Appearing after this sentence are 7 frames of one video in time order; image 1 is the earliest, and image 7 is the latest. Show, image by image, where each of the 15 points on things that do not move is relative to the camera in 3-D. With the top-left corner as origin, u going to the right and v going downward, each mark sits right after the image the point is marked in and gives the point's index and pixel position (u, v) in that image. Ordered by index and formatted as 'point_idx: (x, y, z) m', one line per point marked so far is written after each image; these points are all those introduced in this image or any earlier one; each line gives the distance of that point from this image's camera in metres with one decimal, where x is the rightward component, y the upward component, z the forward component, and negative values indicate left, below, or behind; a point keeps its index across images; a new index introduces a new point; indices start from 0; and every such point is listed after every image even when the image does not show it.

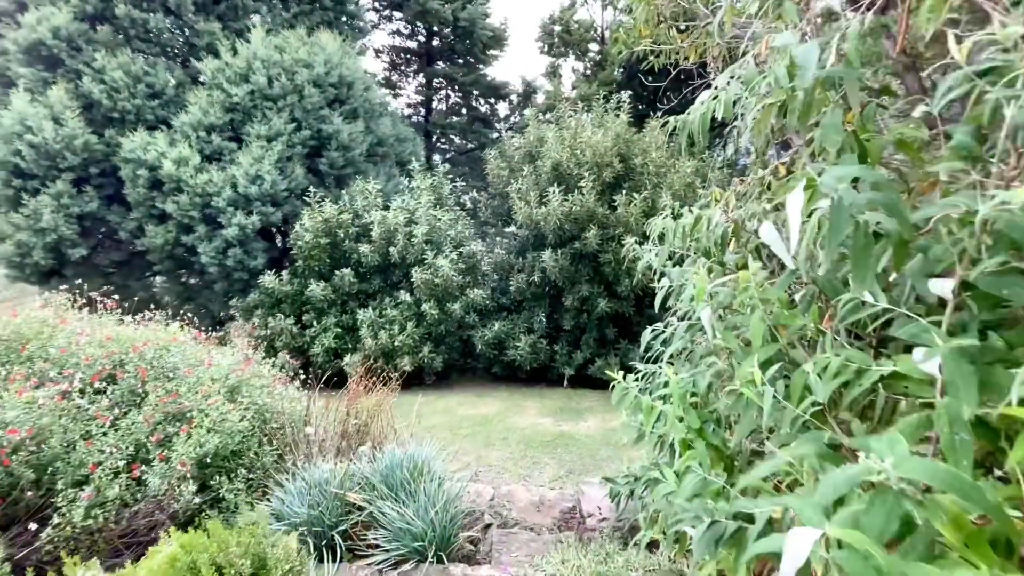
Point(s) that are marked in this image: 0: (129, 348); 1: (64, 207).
0: (-2.6, -0.4, +3.1) m
1: (-6.0, +1.1, +6.4) m
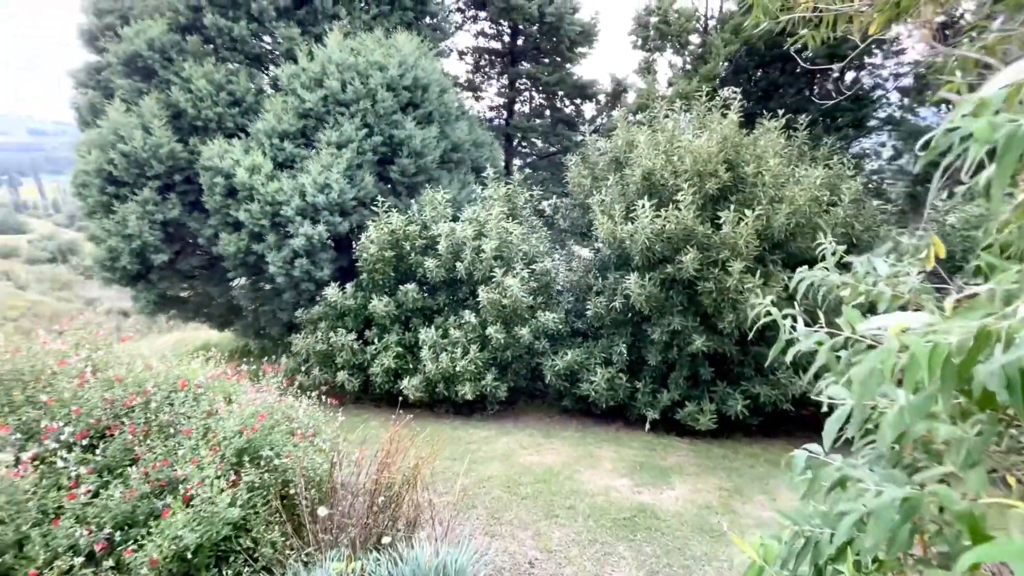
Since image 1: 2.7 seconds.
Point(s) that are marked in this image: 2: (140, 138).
0: (-2.2, -0.6, +2.7) m
1: (-5.0, +1.0, +6.5) m
2: (-5.0, +2.0, +6.4) m
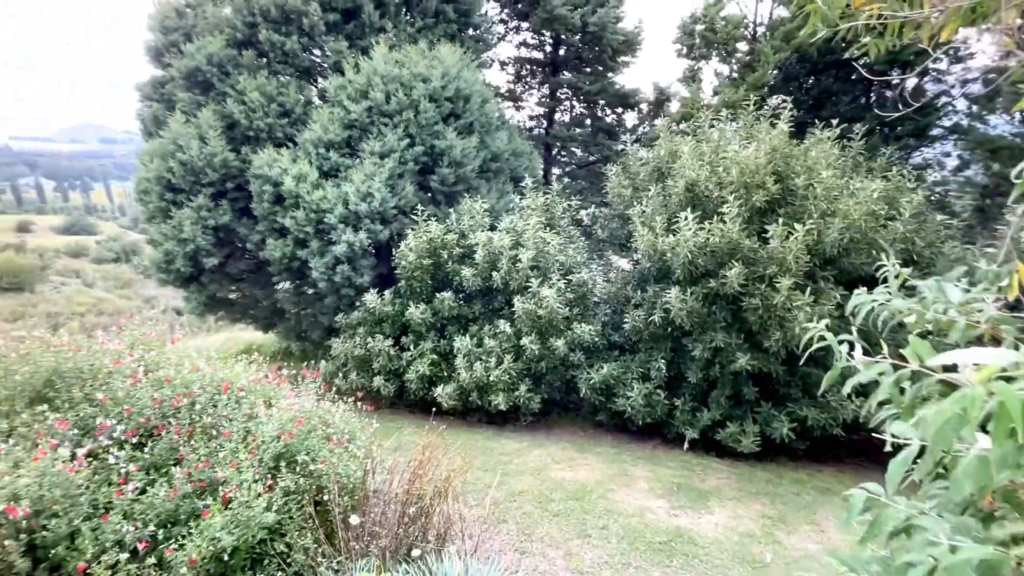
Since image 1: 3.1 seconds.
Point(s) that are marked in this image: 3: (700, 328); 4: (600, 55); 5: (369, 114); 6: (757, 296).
0: (-2.0, -0.6, +2.9) m
1: (-4.5, +1.0, +6.9) m
2: (-4.5, +2.0, +6.7) m
3: (+2.1, -0.5, +5.4) m
4: (+1.9, +5.0, +10.2) m
5: (-2.1, +2.5, +6.9) m
6: (+2.6, -0.1, +5.0) m
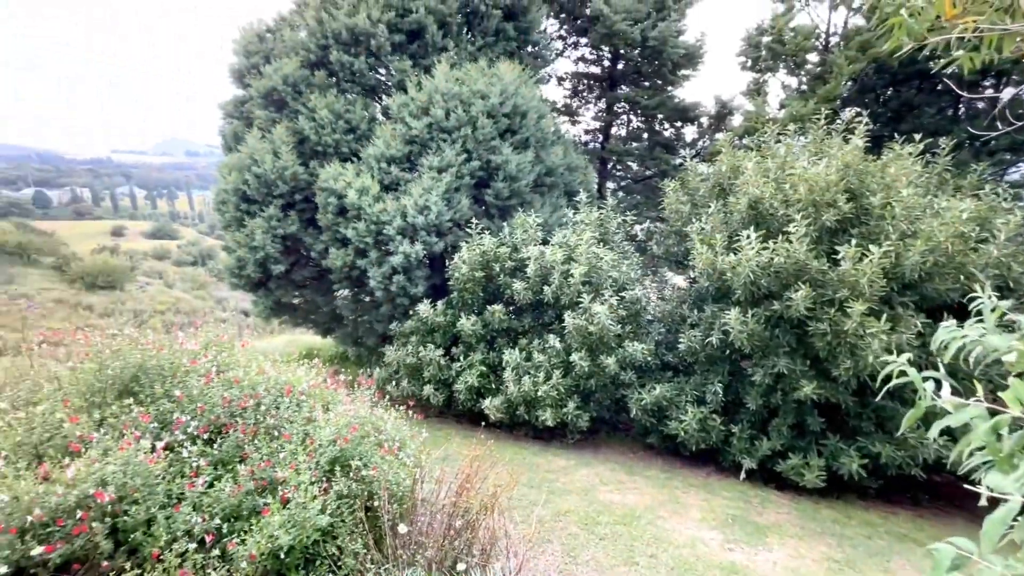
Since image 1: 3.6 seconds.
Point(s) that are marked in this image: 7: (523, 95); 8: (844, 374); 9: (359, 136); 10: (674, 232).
0: (-1.7, -0.7, +3.0) m
1: (-3.7, +0.9, +7.3) m
2: (-3.7, +1.9, +7.2) m
3: (+2.7, -0.7, +5.2) m
4: (+3.1, +4.6, +10.1) m
5: (-1.3, +2.4, +7.1) m
6: (+3.1, -0.3, +4.7) m
7: (+0.2, +3.0, +7.4) m
8: (+3.3, -0.8, +4.7) m
9: (-2.4, +2.4, +7.5) m
10: (+2.3, +0.8, +6.6) m
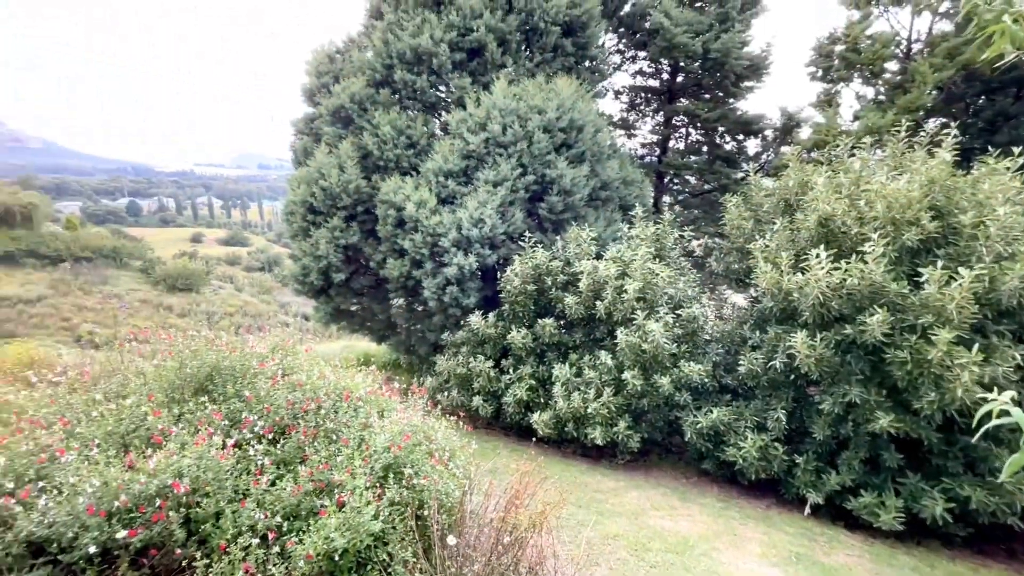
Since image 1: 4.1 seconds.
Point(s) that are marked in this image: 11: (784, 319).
0: (-1.4, -0.7, +3.2) m
1: (-2.8, +0.8, +7.7) m
2: (-2.8, +1.8, +7.6) m
3: (+3.2, -0.9, +4.8) m
4: (+4.3, +4.3, +9.8) m
5: (-0.4, +2.2, +7.3) m
6: (+3.6, -0.6, +4.4) m
7: (+1.0, +2.8, +7.4) m
8: (+3.8, -1.1, +4.3) m
9: (-1.5, +2.2, +7.8) m
10: (+3.0, +0.5, +6.4) m
11: (+3.1, -0.3, +5.4) m
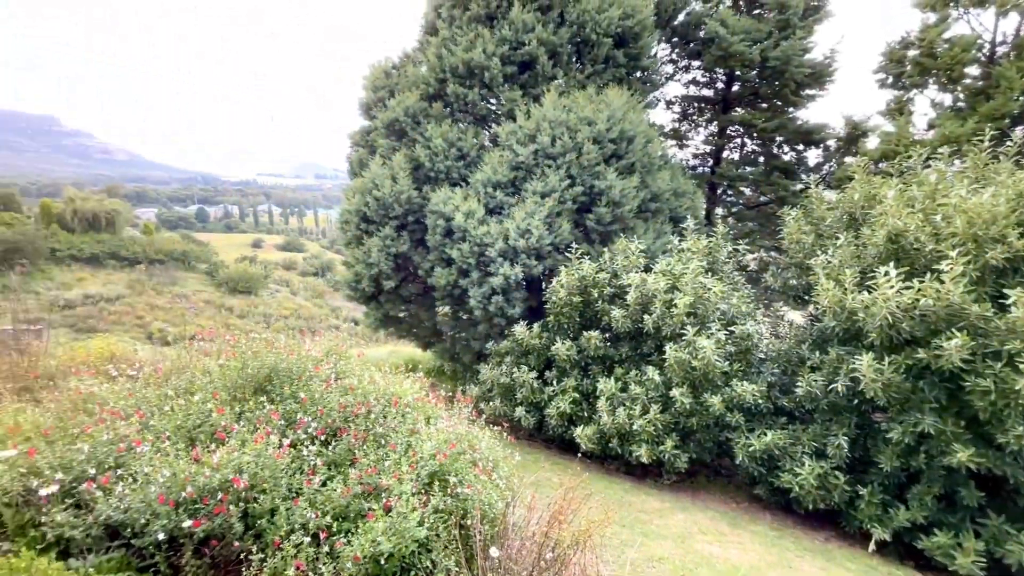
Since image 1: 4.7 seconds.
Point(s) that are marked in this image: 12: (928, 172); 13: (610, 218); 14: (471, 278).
0: (-1.1, -0.8, +3.3) m
1: (-2.1, +0.7, +7.9) m
2: (-2.0, +1.7, +7.9) m
3: (+3.7, -1.1, +4.5) m
4: (+5.3, +3.9, +9.5) m
5: (+0.3, +2.0, +7.3) m
6: (+4.0, -0.7, +4.0) m
7: (+1.8, +2.6, +7.3) m
8: (+4.1, -1.3, +3.9) m
9: (-0.7, +2.1, +8.0) m
10: (+3.6, +0.3, +6.1) m
11: (+3.6, -0.5, +5.1) m
12: (+4.3, +1.2, +5.0) m
13: (+1.5, +1.0, +7.1) m
14: (-0.6, +0.2, +7.1) m
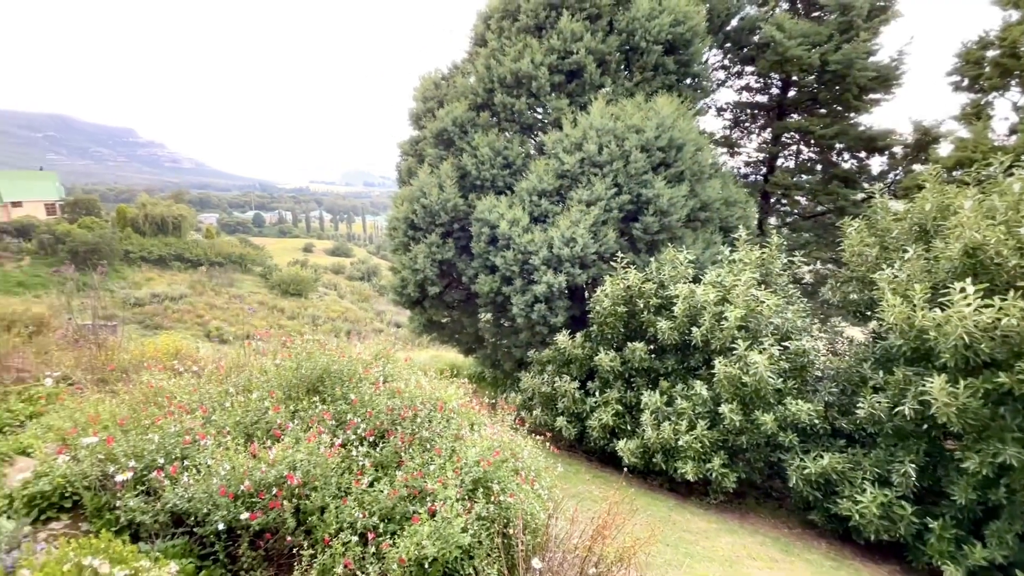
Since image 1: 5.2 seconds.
0: (-0.8, -0.8, +3.3) m
1: (-1.3, +0.6, +8.1) m
2: (-1.3, +1.6, +8.0) m
3: (+4.0, -1.3, +4.1) m
4: (+6.2, +3.7, +9.0) m
5: (+1.0, +1.9, +7.3) m
6: (+4.3, -0.9, +3.6) m
7: (+2.5, +2.4, +7.2) m
8: (+4.5, -1.4, +3.6) m
9: (0.0, +2.0, +8.0) m
10: (+4.1, +0.1, +5.7) m
11: (+4.0, -0.7, +4.7) m
12: (+4.8, +1.0, +4.6) m
13: (+2.1, +0.9, +7.0) m
14: (+0.1, 0.0, +7.2) m
